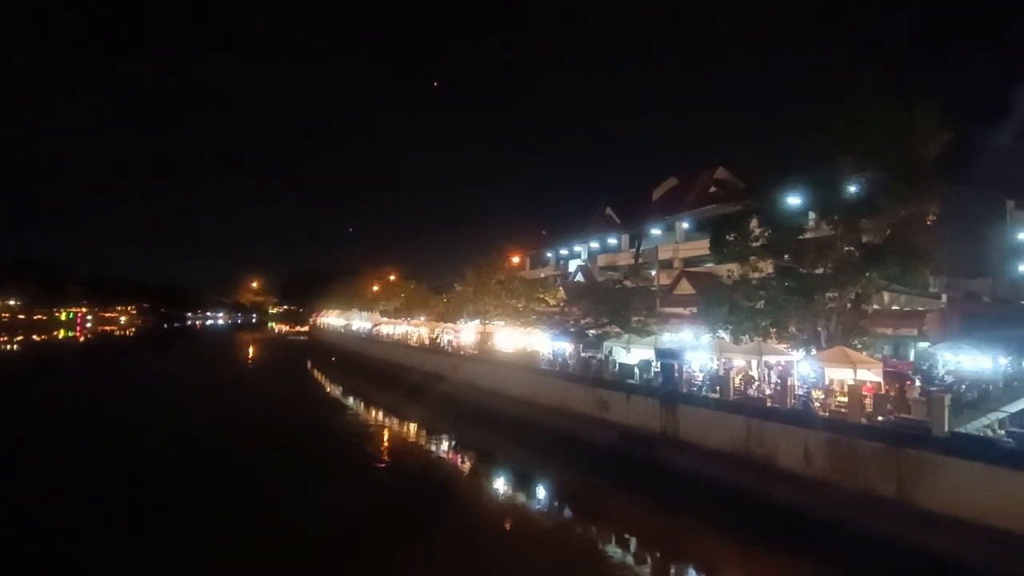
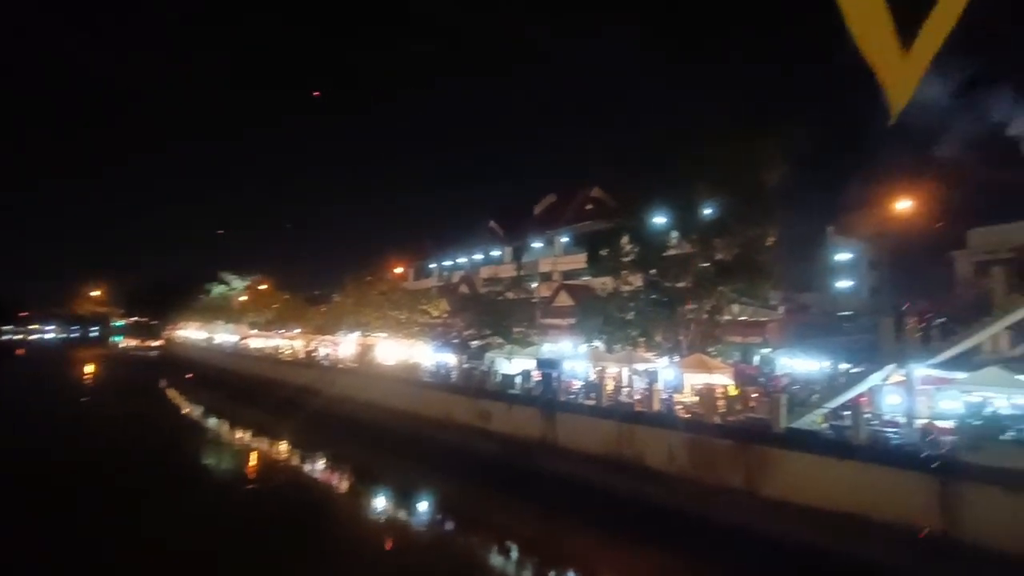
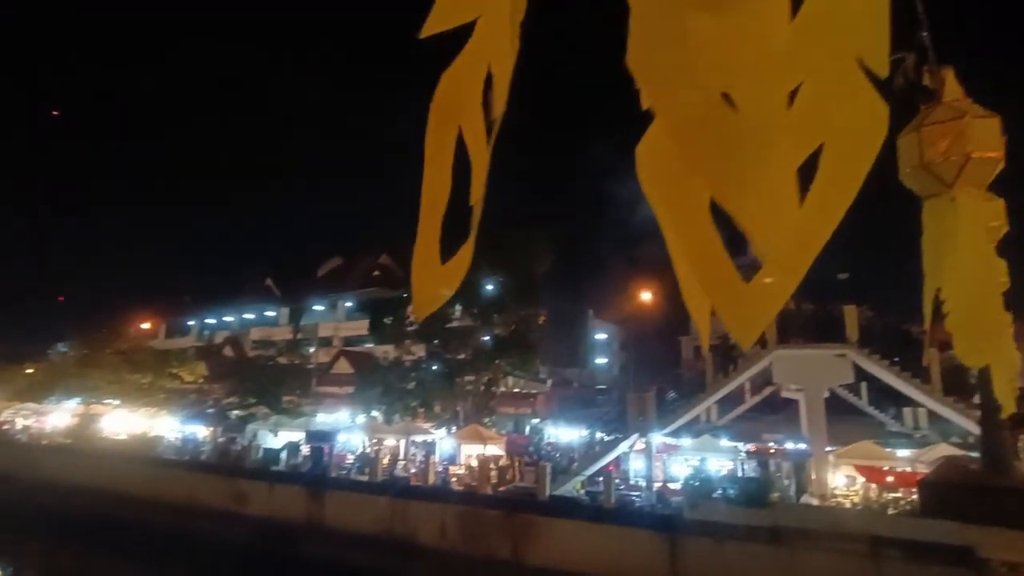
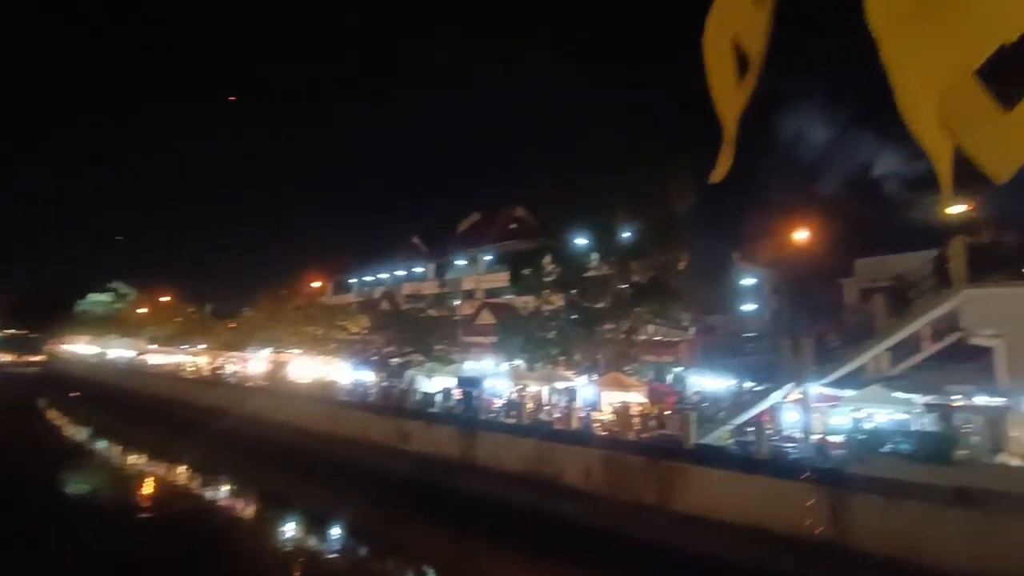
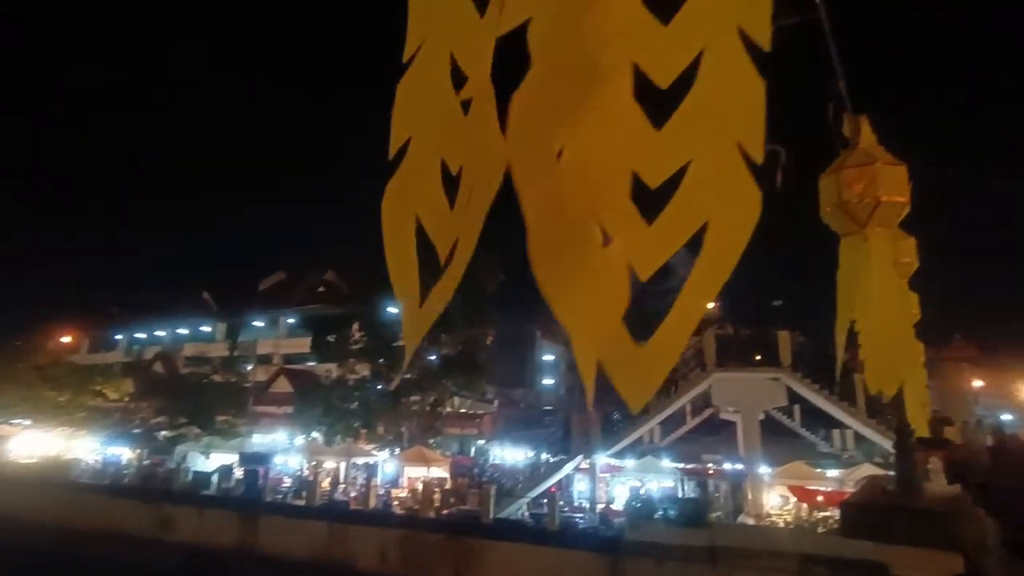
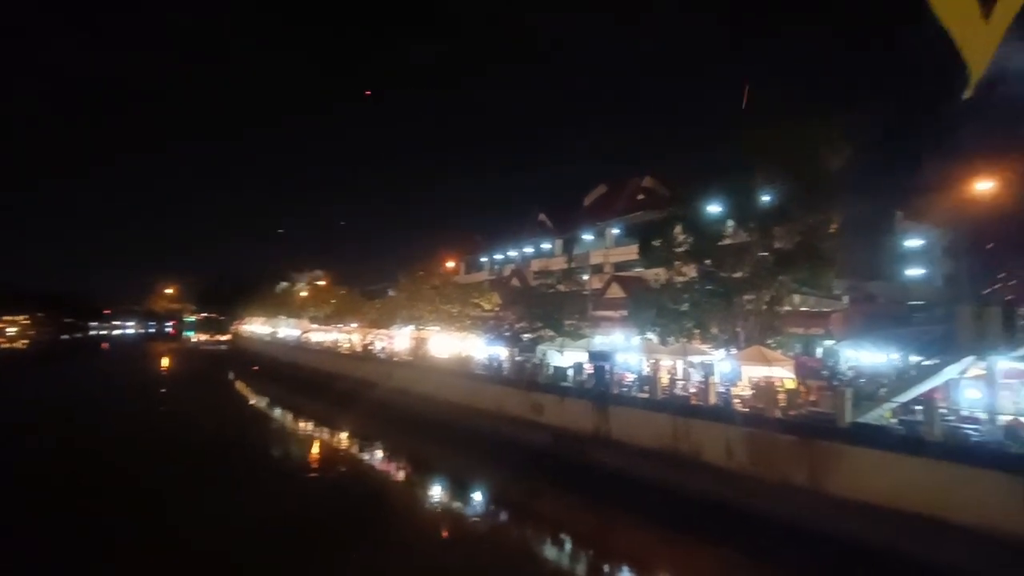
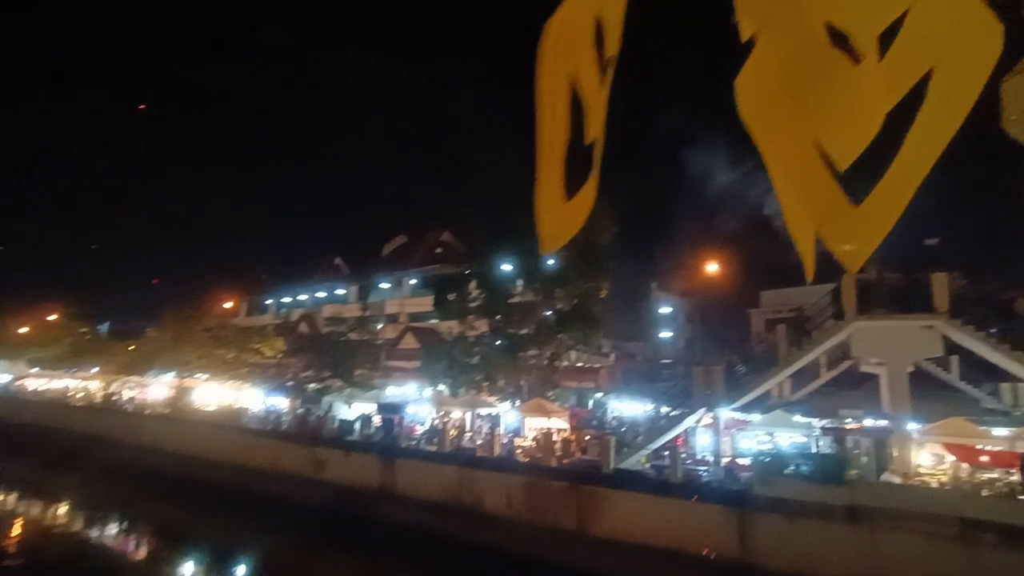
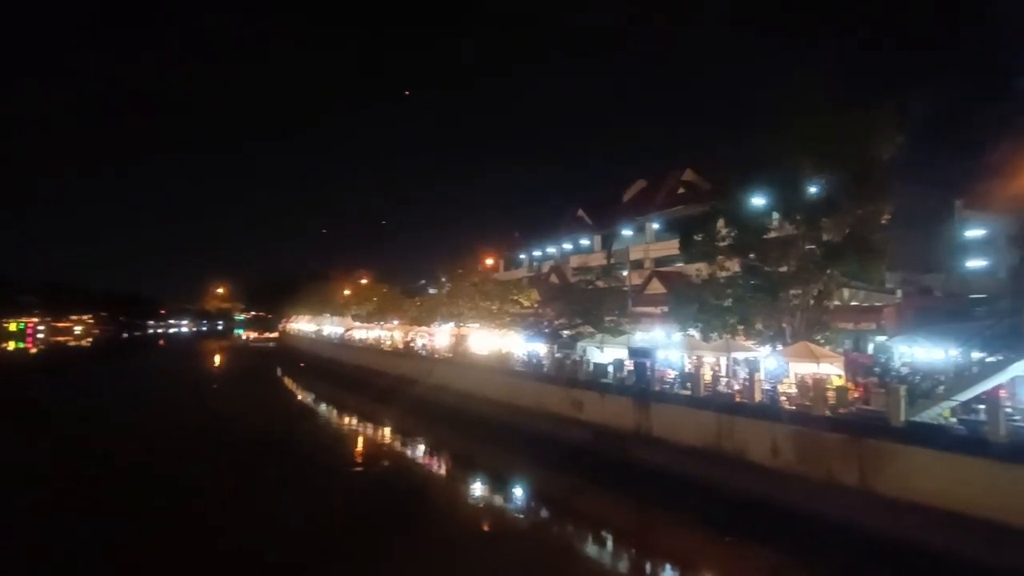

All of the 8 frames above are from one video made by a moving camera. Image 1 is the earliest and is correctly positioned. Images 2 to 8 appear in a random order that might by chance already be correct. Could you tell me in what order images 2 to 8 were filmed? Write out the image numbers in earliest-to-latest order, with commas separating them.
8, 6, 2, 4, 7, 3, 5
